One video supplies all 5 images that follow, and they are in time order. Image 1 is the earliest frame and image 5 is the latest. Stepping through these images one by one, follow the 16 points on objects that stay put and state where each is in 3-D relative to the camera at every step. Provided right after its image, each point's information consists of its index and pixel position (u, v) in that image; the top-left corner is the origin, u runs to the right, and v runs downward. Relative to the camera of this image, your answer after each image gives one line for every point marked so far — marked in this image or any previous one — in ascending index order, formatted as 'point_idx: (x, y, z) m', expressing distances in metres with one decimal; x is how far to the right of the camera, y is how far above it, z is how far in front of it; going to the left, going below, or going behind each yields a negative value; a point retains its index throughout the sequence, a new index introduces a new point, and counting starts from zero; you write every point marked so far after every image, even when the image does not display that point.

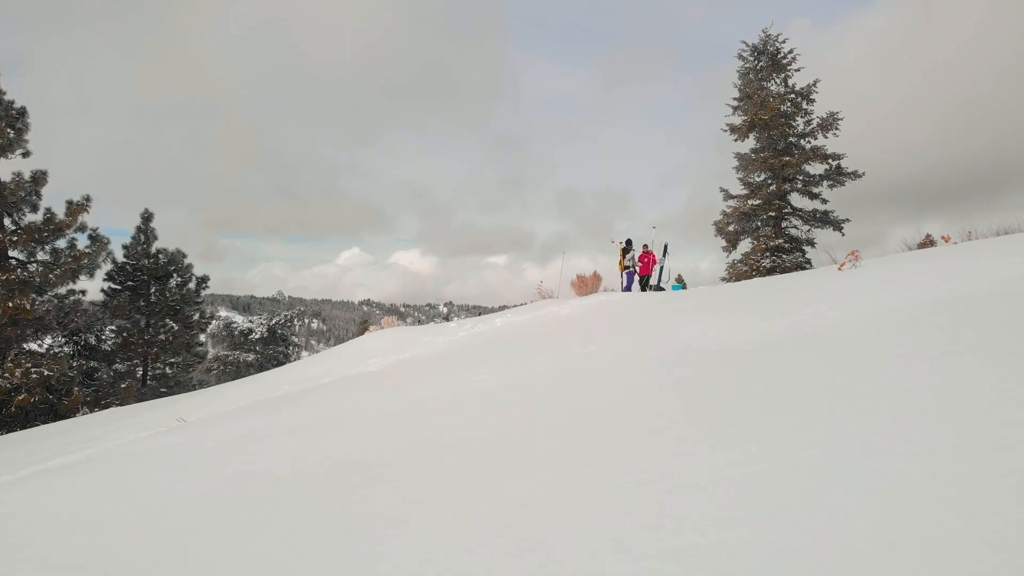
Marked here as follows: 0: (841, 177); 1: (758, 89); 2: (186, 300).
0: (+14.5, +4.9, +19.3) m
1: (+10.6, +8.6, +18.8) m
2: (-12.3, -0.5, +16.3) m
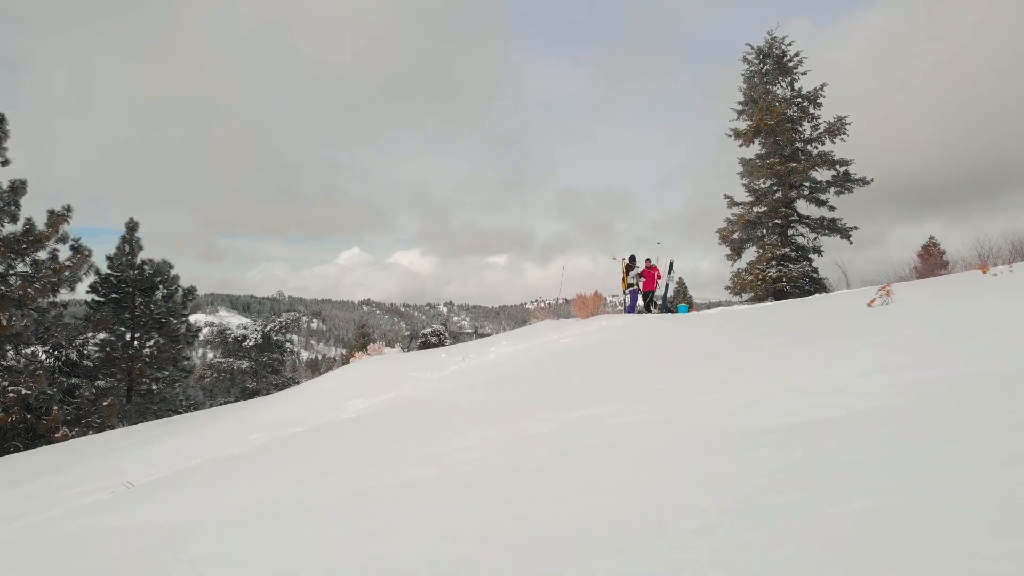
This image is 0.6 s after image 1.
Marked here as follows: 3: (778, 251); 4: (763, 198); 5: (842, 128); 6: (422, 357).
0: (+14.5, +4.4, +18.8) m
1: (+10.5, +8.2, +18.3) m
2: (-12.3, -1.0, +15.8) m
3: (+10.7, +1.5, +17.6) m
4: (+10.5, +3.8, +18.3) m
5: (+14.3, +7.0, +18.9) m
6: (-1.4, -1.1, +6.9) m
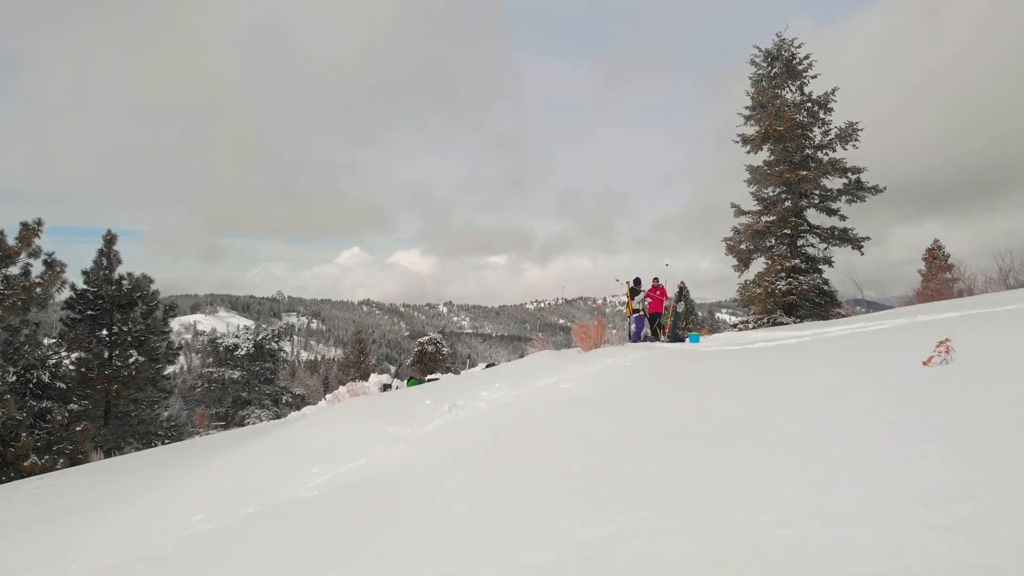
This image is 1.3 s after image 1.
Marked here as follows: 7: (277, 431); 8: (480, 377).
0: (+14.4, +3.9, +18.0) m
1: (+10.4, +7.6, +17.5) m
2: (-12.4, -1.5, +15.0) m
3: (+10.6, +1.0, +16.8) m
4: (+10.4, +3.3, +17.5) m
5: (+14.2, +6.4, +18.2) m
6: (-1.5, -1.6, +6.1) m
7: (-3.6, -2.2, +6.7) m
8: (-0.5, -1.5, +7.3) m
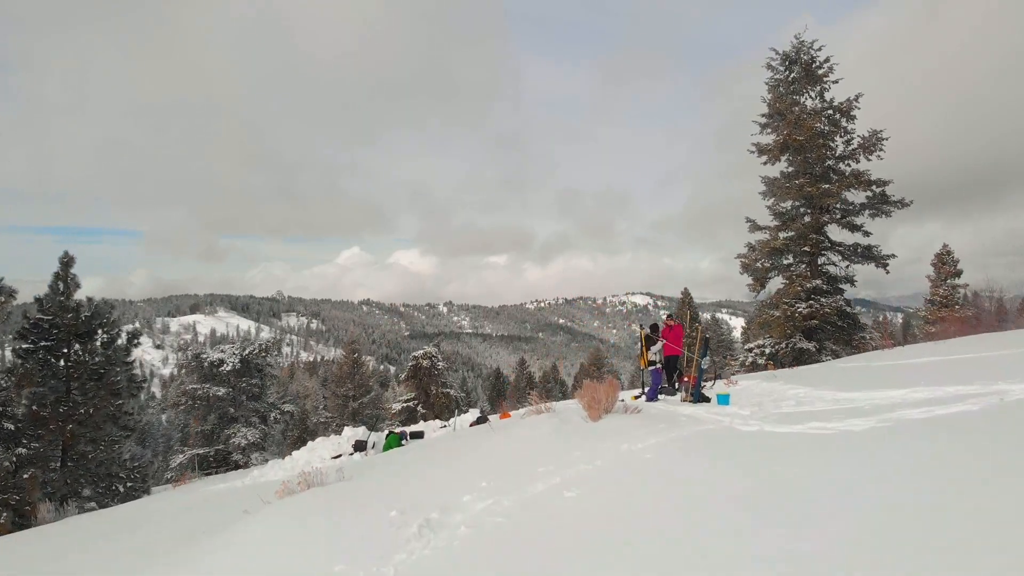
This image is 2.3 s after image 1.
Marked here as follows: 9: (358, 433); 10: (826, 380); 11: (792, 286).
0: (+14.3, +3.1, +16.7) m
1: (+10.3, +6.8, +16.2) m
2: (-12.5, -2.3, +13.7) m
3: (+10.5, +0.1, +15.5) m
4: (+10.3, +2.4, +16.2) m
5: (+14.1, +5.6, +16.9) m
6: (-1.6, -2.4, +4.8) m
7: (-3.6, -3.0, +5.4) m
8: (-0.6, -2.3, +6.0) m
9: (-3.2, -3.0, +9.0) m
10: (+6.0, -1.8, +8.4) m
11: (+10.2, +0.1, +15.9) m
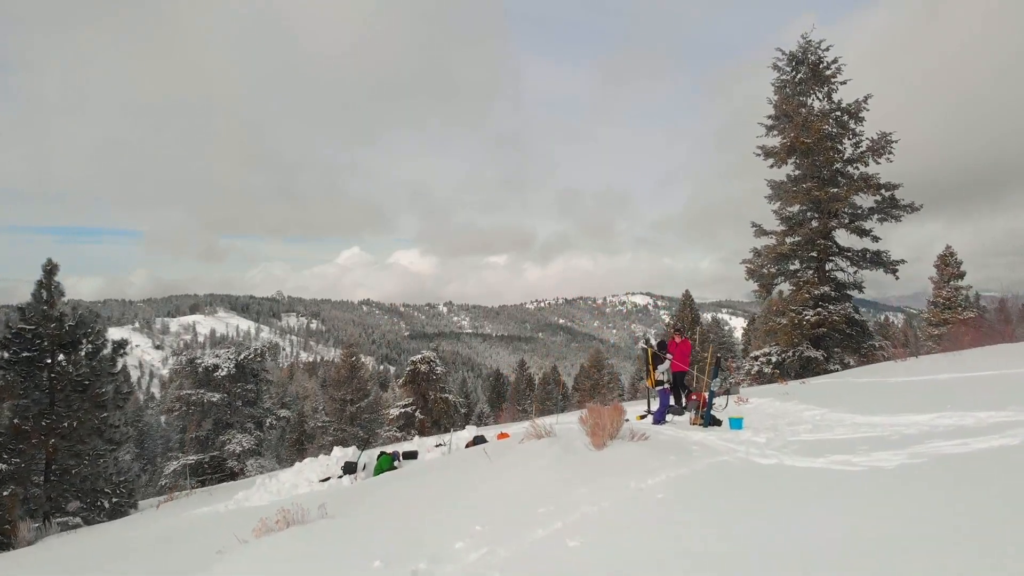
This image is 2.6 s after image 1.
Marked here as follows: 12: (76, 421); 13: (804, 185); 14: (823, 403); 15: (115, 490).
0: (+14.3, +2.9, +16.3) m
1: (+10.3, +6.6, +15.8) m
2: (-12.5, -2.5, +13.3) m
3: (+10.5, -0.1, +15.1) m
4: (+10.3, +2.2, +15.8) m
5: (+14.1, +5.4, +16.4) m
6: (-1.6, -2.7, +4.4) m
7: (-3.7, -3.2, +4.9) m
8: (-0.7, -2.6, +5.6) m
9: (-3.2, -3.2, +8.5) m
10: (+6.0, -2.0, +7.9) m
11: (+10.2, -0.2, +15.5) m
12: (-12.5, -3.8, +12.5) m
13: (+10.4, +3.7, +15.6) m
14: (+5.5, -2.0, +7.7) m
15: (-12.0, -6.0, +13.2) m
